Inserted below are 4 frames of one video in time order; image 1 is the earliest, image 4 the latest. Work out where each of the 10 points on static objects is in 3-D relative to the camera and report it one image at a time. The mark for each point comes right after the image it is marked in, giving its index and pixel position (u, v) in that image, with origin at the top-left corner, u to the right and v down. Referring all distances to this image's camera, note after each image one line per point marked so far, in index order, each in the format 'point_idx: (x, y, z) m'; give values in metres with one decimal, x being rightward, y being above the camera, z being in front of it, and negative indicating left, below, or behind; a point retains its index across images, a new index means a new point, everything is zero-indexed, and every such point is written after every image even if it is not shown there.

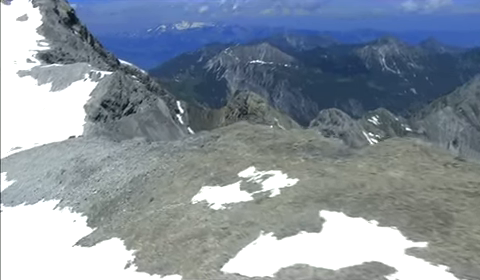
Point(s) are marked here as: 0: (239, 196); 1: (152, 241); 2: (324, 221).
0: (0.0, -1.6, +19.4) m
1: (-2.4, -2.8, +18.8) m
2: (+1.9, -1.8, +15.5) m
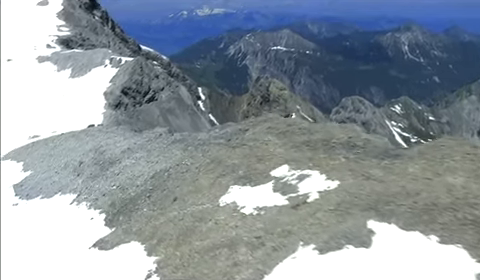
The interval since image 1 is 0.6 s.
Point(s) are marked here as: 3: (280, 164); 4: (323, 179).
0: (+0.8, -1.5, +17.5) m
1: (-1.6, -2.7, +17.0) m
2: (+2.6, -1.8, +13.6) m
3: (+1.2, -0.7, +19.9) m
4: (+2.1, -1.0, +17.7) m
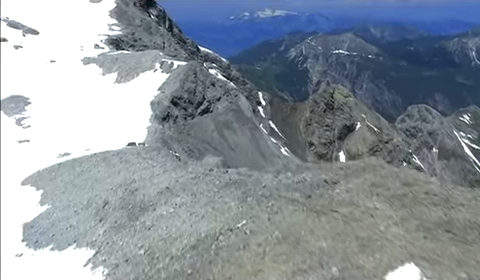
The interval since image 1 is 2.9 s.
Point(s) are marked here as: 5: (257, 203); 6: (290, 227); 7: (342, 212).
0: (+2.2, -2.9, +9.4) m
1: (-0.3, -3.9, +9.1) m
2: (+3.7, -3.2, +5.4) m
3: (+2.8, -2.1, +11.8) m
4: (+3.5, -2.4, +9.5) m
5: (+0.4, -1.6, +18.2) m
6: (+1.1, -1.8, +14.8) m
7: (+2.3, -1.6, +15.4) m
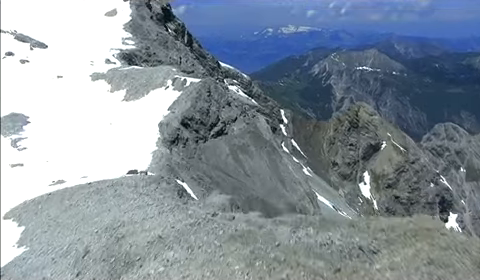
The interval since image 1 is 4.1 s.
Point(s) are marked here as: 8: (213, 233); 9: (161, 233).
0: (+2.0, -3.6, +4.9) m
1: (-0.5, -4.7, +4.7) m
2: (+3.3, -3.9, +0.8) m
3: (+2.7, -2.9, +7.3) m
4: (+3.4, -3.2, +4.9) m
5: (+0.5, -2.5, +13.7) m
6: (+1.1, -2.7, +10.3) m
7: (+2.3, -2.5, +10.9) m
8: (-0.7, -2.4, +17.6) m
9: (-2.2, -2.5, +18.8) m
